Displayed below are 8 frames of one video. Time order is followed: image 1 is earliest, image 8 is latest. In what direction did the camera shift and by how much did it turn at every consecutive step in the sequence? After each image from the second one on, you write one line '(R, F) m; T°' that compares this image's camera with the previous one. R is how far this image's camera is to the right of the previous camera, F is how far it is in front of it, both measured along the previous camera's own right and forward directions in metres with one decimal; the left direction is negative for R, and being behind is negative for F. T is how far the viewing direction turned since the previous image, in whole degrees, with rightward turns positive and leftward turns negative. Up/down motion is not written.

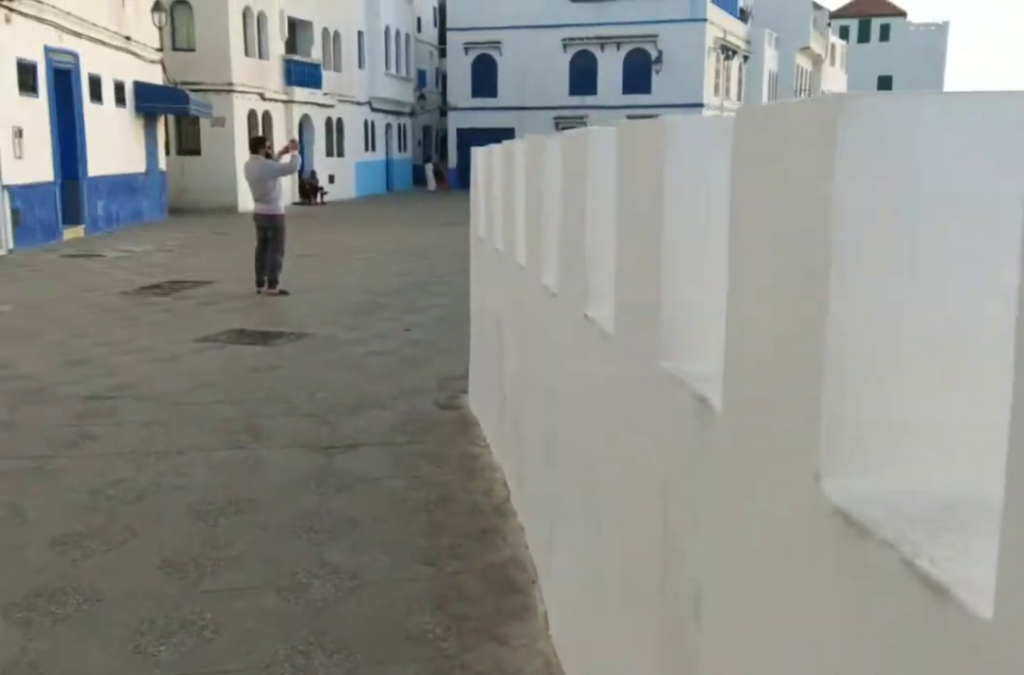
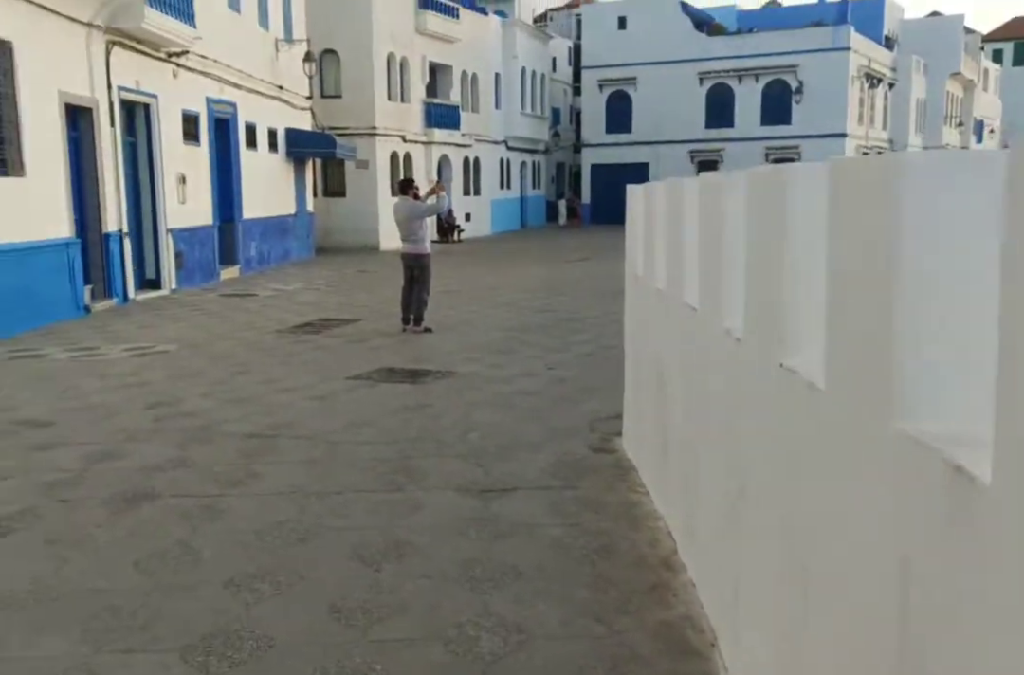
(-0.1, +0.1) m; -7°
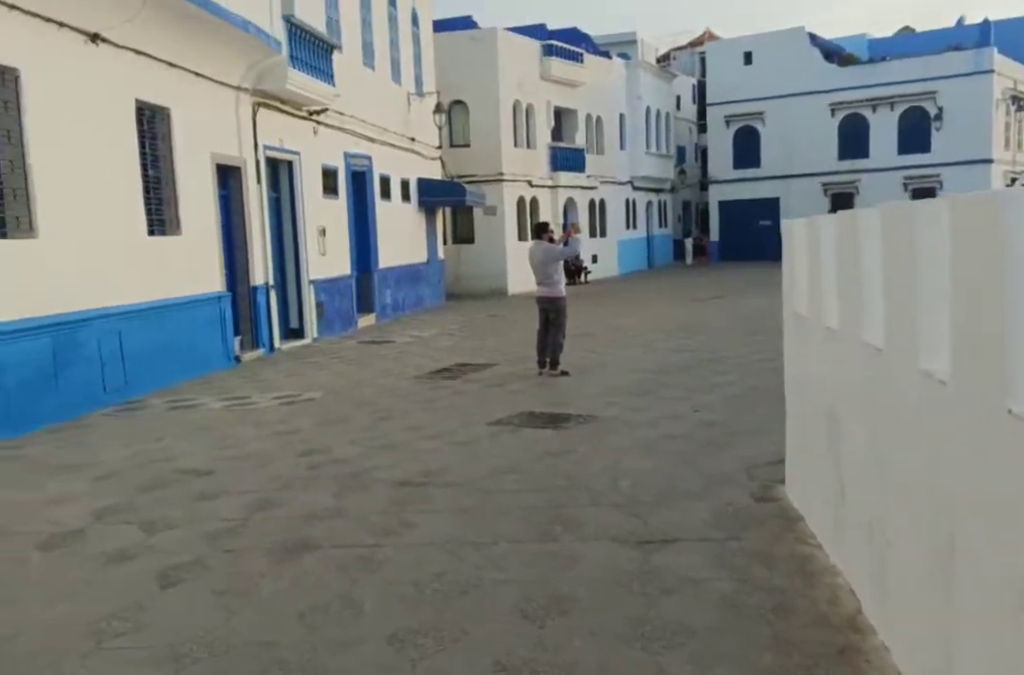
(-0.1, +0.1) m; -6°
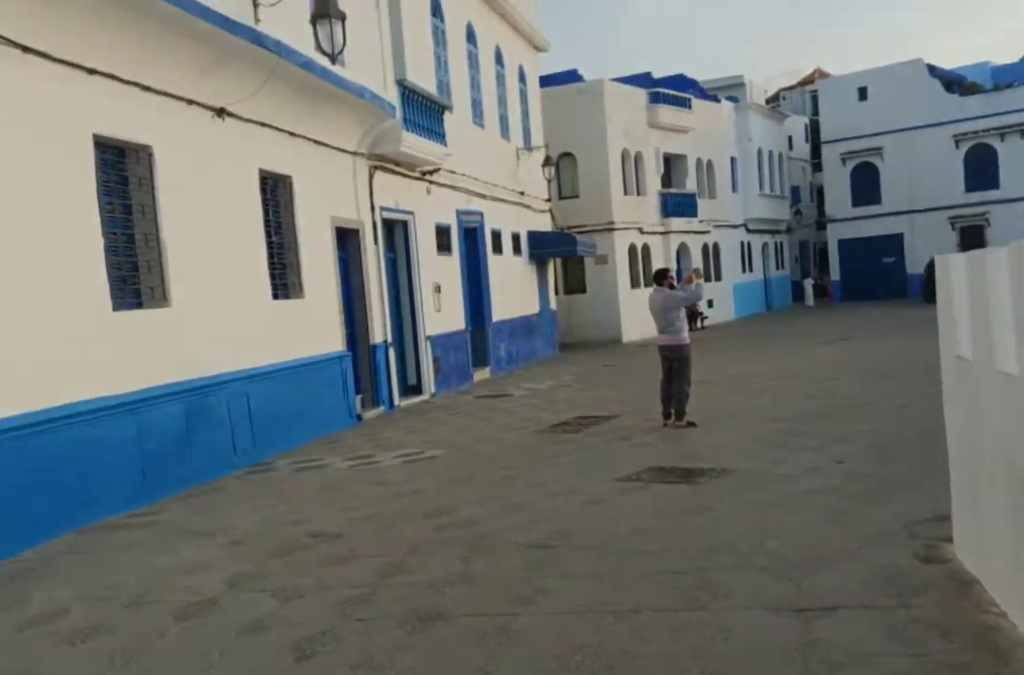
(-0.1, +0.2) m; -6°
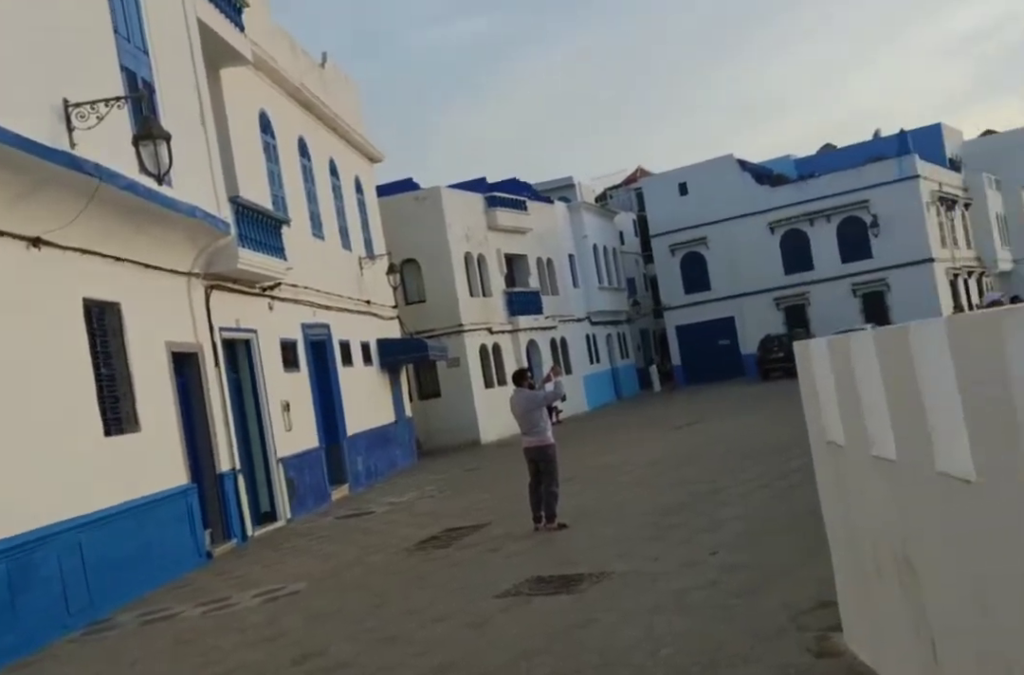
(0.0, +0.4) m; +8°
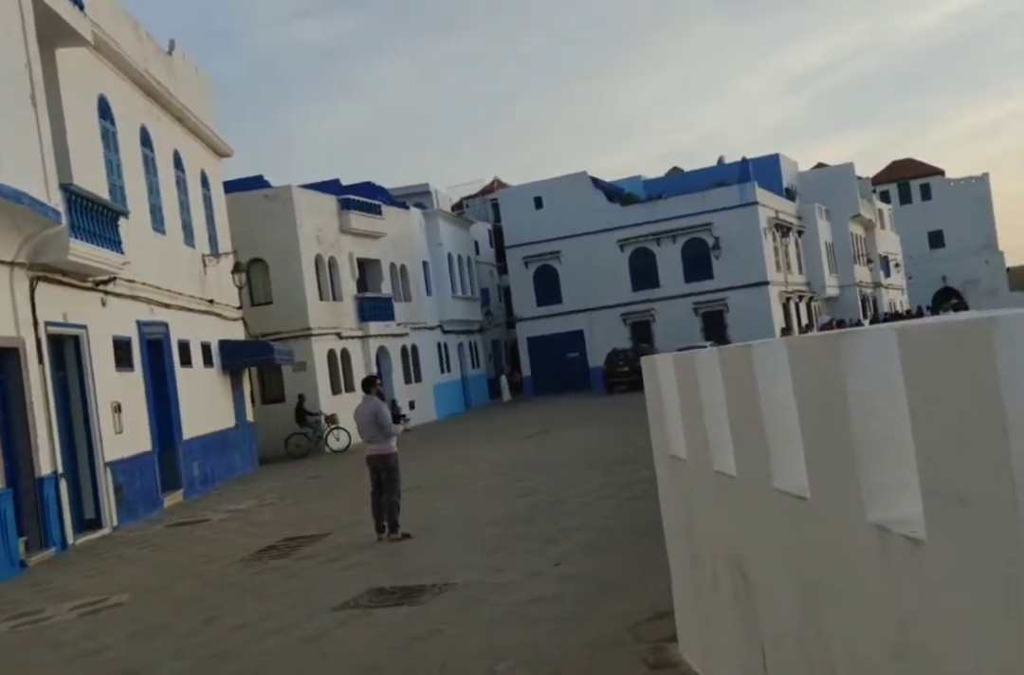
(0.0, +0.2) m; +7°
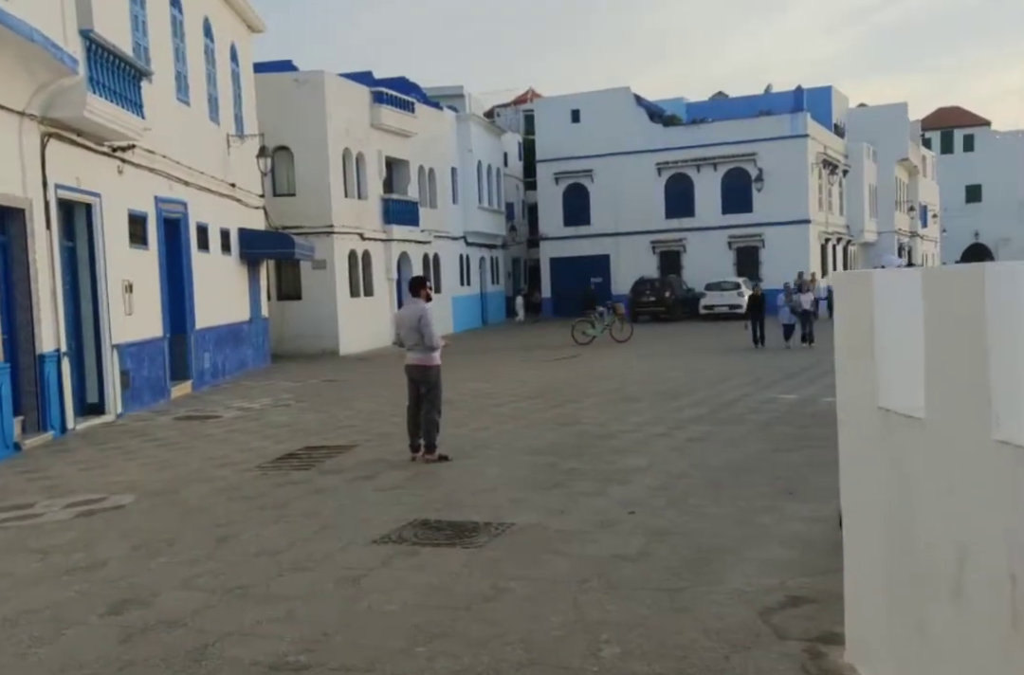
(-0.6, +1.4) m; 0°
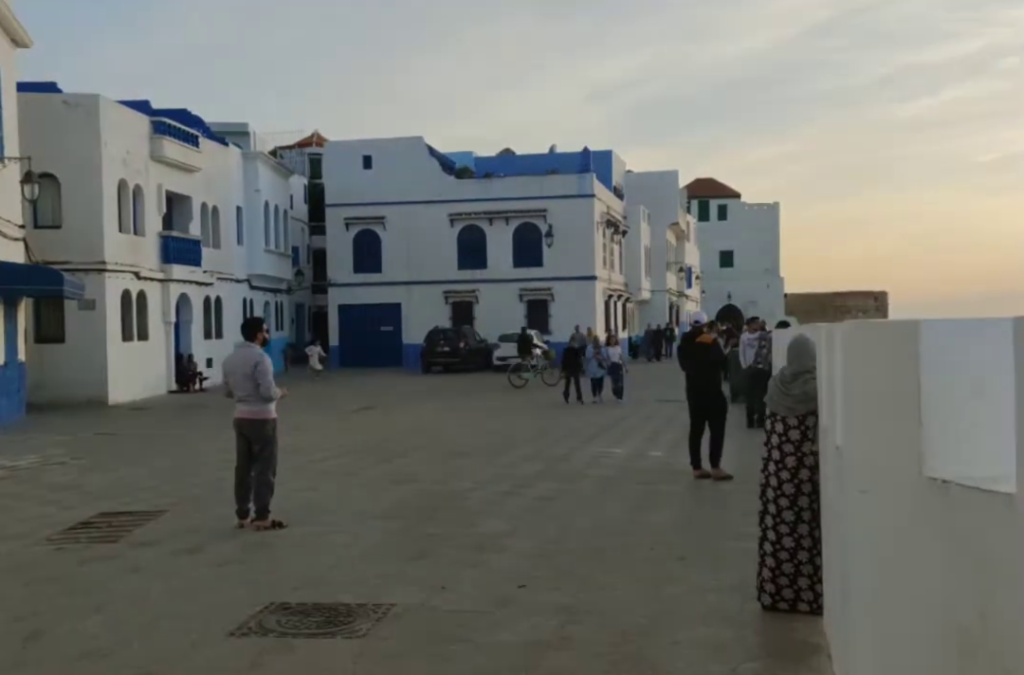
(-0.7, +1.2) m; +12°
